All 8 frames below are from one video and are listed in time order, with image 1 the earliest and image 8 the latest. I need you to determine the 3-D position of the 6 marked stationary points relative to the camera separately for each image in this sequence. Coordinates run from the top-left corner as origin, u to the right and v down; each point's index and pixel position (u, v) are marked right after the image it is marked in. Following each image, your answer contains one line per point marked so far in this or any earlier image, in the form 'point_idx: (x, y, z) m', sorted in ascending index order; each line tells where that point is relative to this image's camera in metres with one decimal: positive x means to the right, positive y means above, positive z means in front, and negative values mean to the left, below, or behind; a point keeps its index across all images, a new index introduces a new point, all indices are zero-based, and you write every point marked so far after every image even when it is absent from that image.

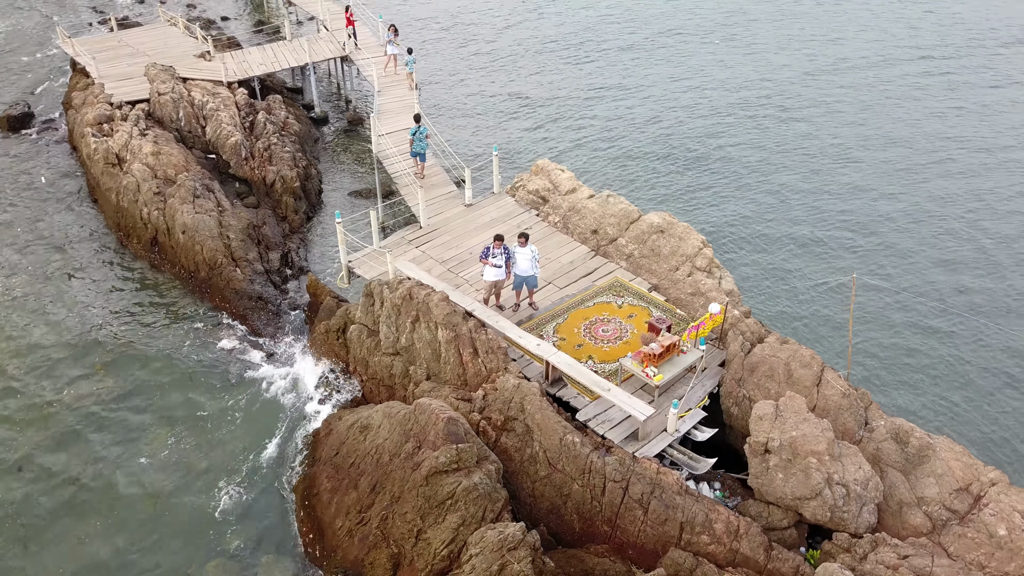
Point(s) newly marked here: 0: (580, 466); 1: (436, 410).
0: (+1.6, -4.0, +18.2) m
1: (-1.7, -2.8, +18.6) m
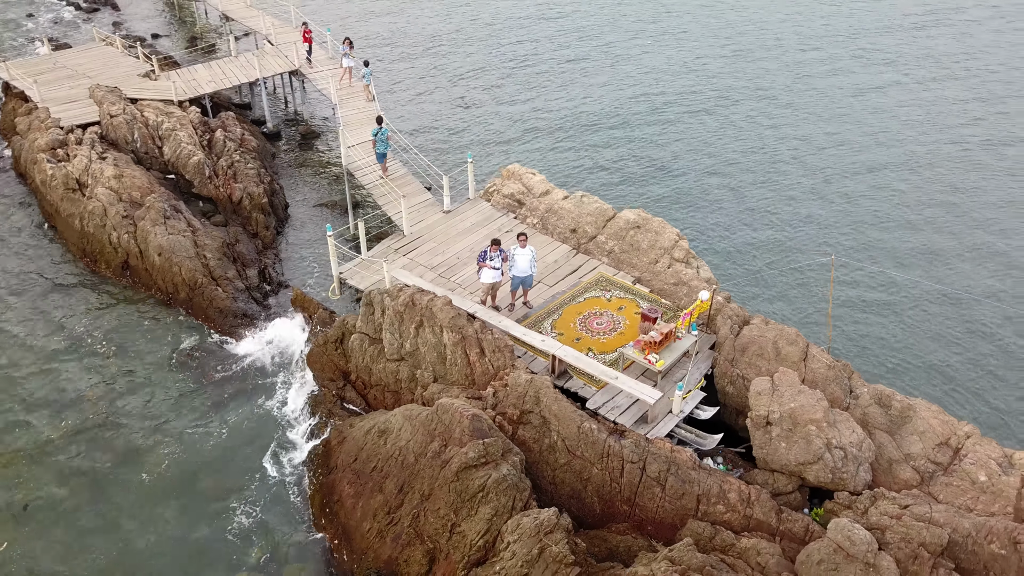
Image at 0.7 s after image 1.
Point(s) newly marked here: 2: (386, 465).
0: (+2.1, -3.8, +19.3) m
1: (-1.2, -2.9, +19.4) m
2: (-3.1, -4.3, +19.9) m
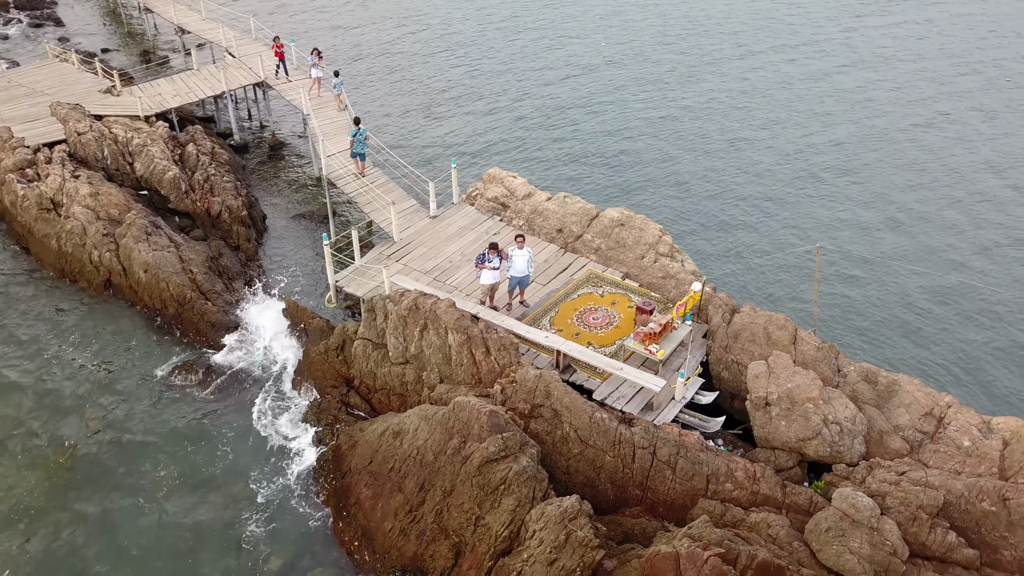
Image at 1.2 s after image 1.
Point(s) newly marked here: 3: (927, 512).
0: (+2.5, -3.7, +20.2) m
1: (-0.9, -2.9, +20.0) m
2: (-2.7, -4.4, +20.5) m
3: (+9.2, -4.9, +18.0) m
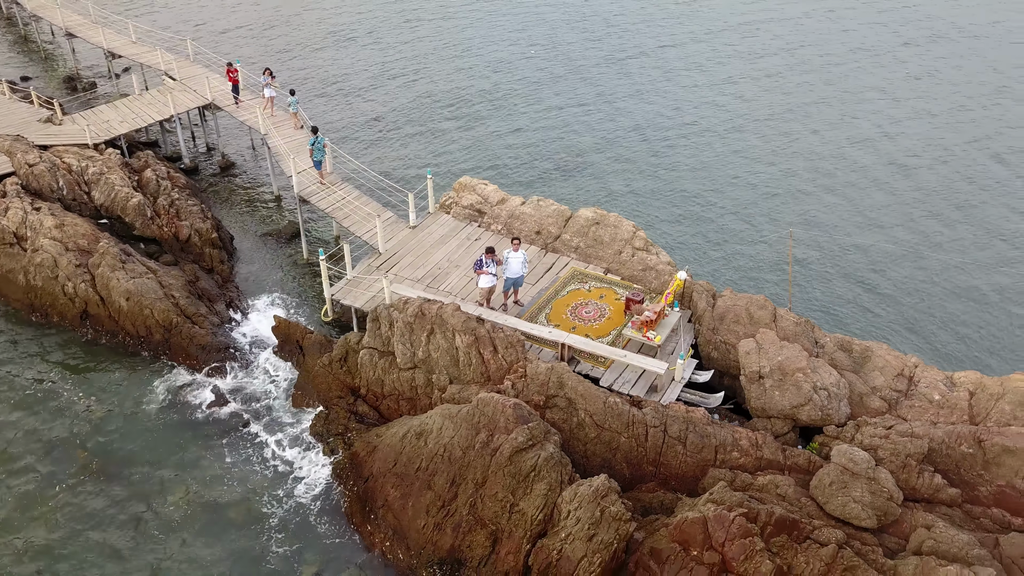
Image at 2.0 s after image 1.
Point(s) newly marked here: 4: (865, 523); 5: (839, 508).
0: (+3.0, -3.5, +21.7) m
1: (-0.4, -2.9, +21.2) m
2: (-2.1, -4.6, +21.4) m
3: (+10.0, -4.2, +20.2) m
4: (+8.3, -5.5, +19.1) m
5: (+7.8, -5.2, +19.4) m
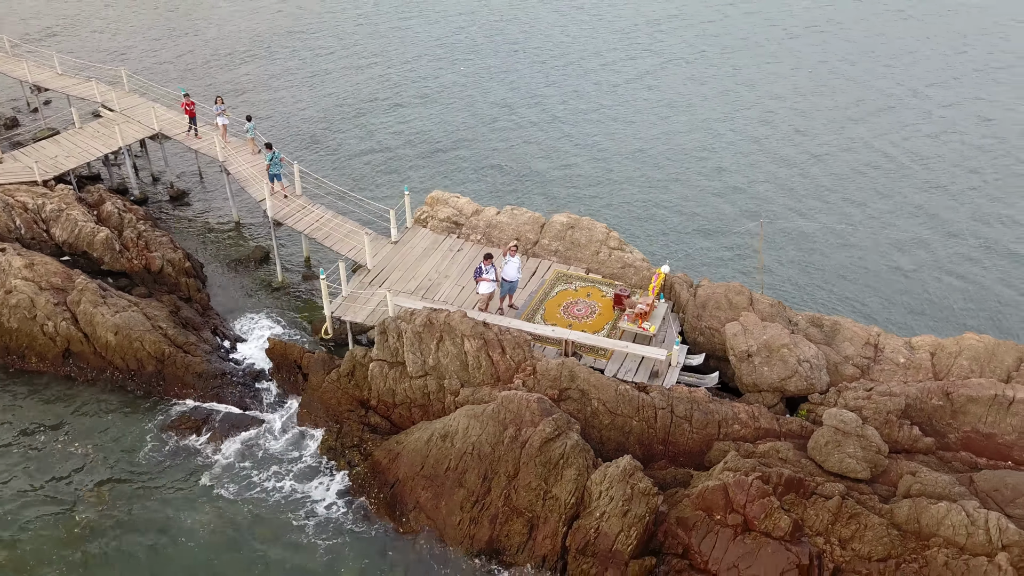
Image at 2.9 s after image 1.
0: (+3.5, -3.4, +23.5) m
1: (+0.2, -3.0, +22.6) m
2: (-1.4, -4.8, +22.6) m
3: (+10.7, -3.6, +22.8) m
4: (+9.2, -4.9, +21.5) m
5: (+8.6, -4.7, +21.7) m
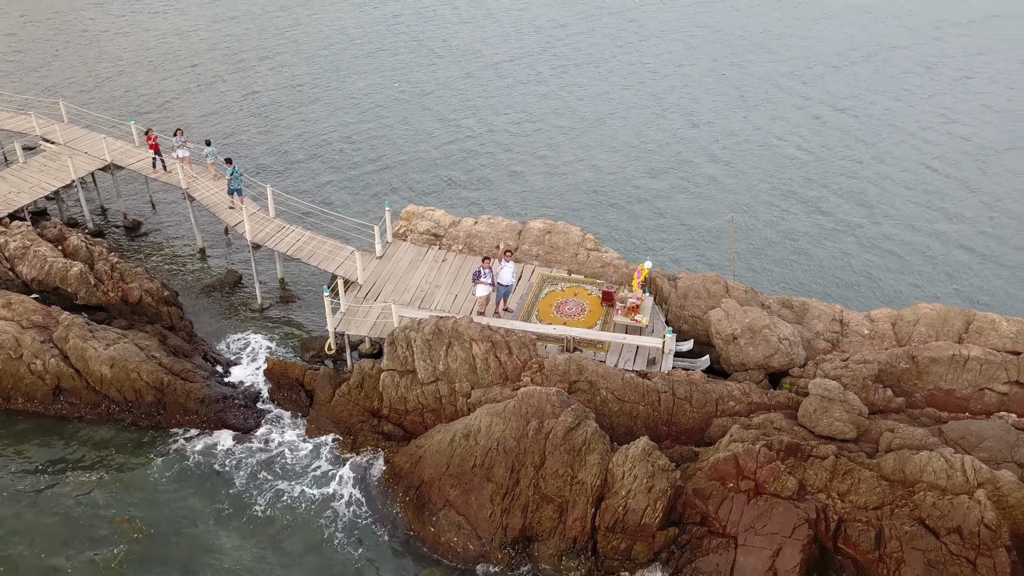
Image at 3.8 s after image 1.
0: (+4.0, -3.2, +25.3) m
1: (+0.7, -3.1, +24.1) m
2: (-0.7, -5.0, +23.9) m
3: (+11.1, -2.9, +25.5) m
4: (+9.9, -4.3, +24.0) m
5: (+9.3, -4.1, +24.2) m
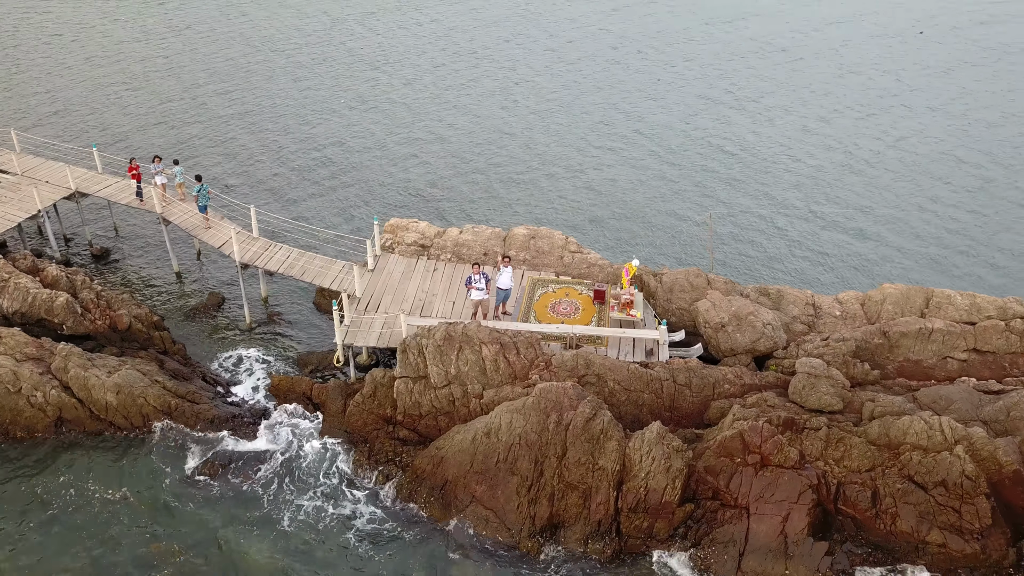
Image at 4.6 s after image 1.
0: (+4.4, -3.1, +27.1) m
1: (+1.3, -3.1, +25.5) m
2: (-0.1, -5.1, +25.2) m
3: (+11.5, -2.4, +27.9) m
4: (+10.5, -3.8, +26.3) m
5: (+9.9, -3.7, +26.4) m
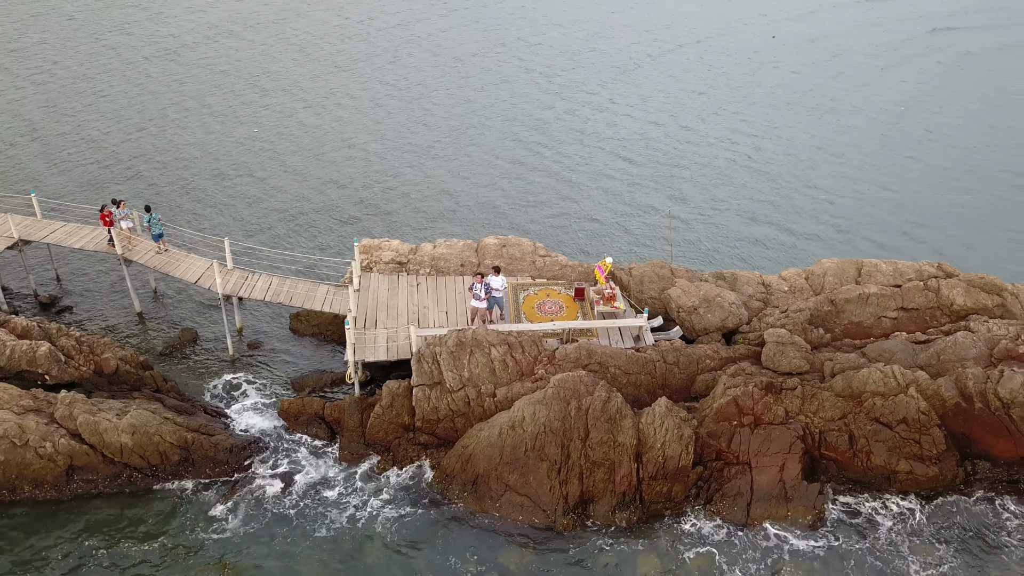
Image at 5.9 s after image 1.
0: (+4.7, -2.8, +30.1) m
1: (+1.9, -3.1, +28.1) m
2: (+0.8, -5.2, +27.5) m
3: (+11.5, -1.4, +32.0) m
4: (+10.9, -3.0, +30.3) m
5: (+10.2, -2.9, +30.3) m
